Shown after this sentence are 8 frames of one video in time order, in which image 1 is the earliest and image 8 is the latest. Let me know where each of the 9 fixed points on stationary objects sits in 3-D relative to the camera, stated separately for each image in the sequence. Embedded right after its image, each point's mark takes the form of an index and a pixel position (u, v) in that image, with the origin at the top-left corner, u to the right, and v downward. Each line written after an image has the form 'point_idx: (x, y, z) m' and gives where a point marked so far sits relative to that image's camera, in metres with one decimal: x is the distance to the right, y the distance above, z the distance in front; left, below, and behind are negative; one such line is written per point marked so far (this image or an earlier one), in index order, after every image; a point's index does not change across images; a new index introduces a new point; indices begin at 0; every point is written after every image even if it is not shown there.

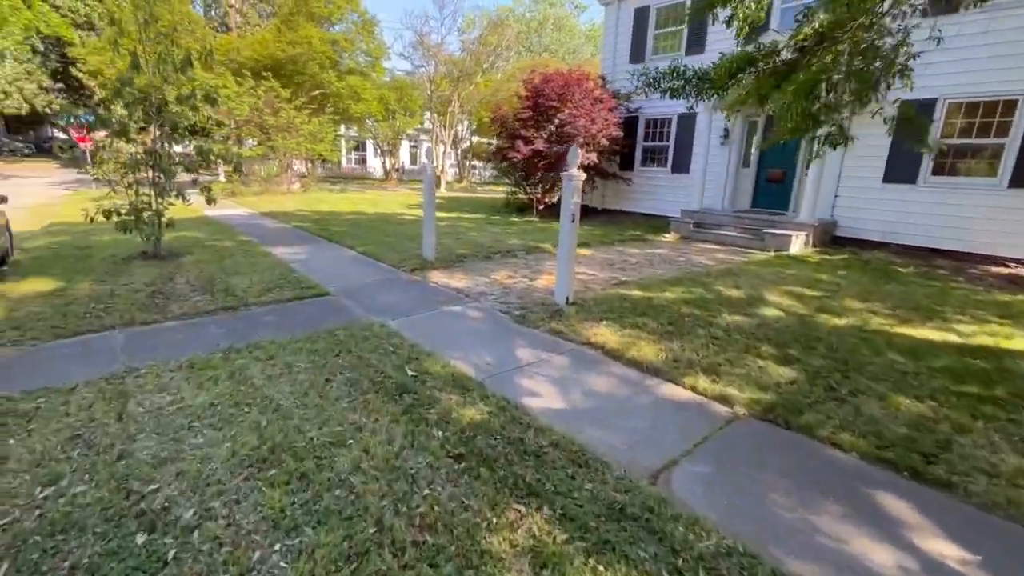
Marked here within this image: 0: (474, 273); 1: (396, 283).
0: (-0.5, +0.2, +5.9) m
1: (-1.3, 0.0, +5.4) m
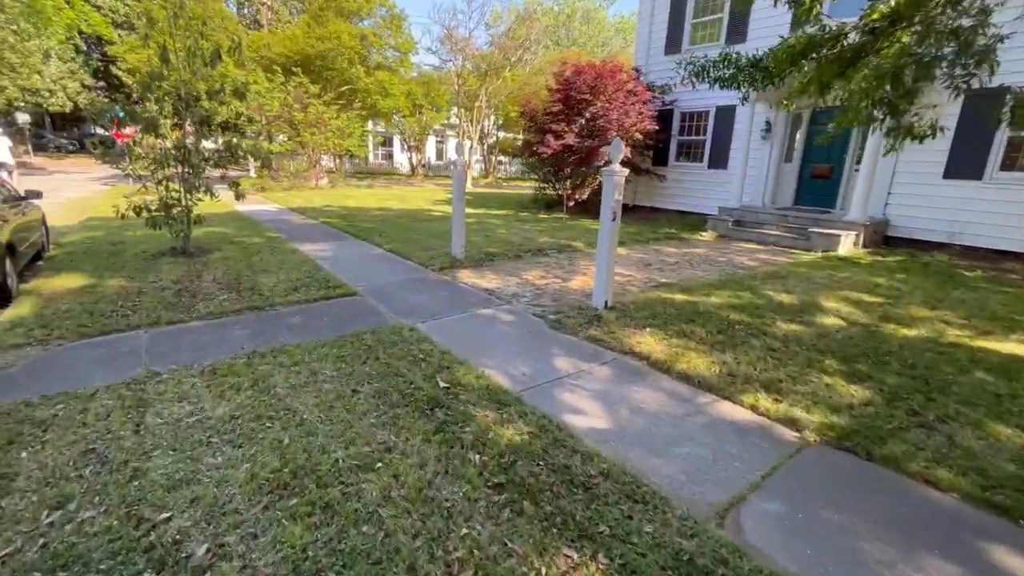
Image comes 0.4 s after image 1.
0: (-0.1, +0.2, +5.7) m
1: (-0.9, 0.0, +5.2) m
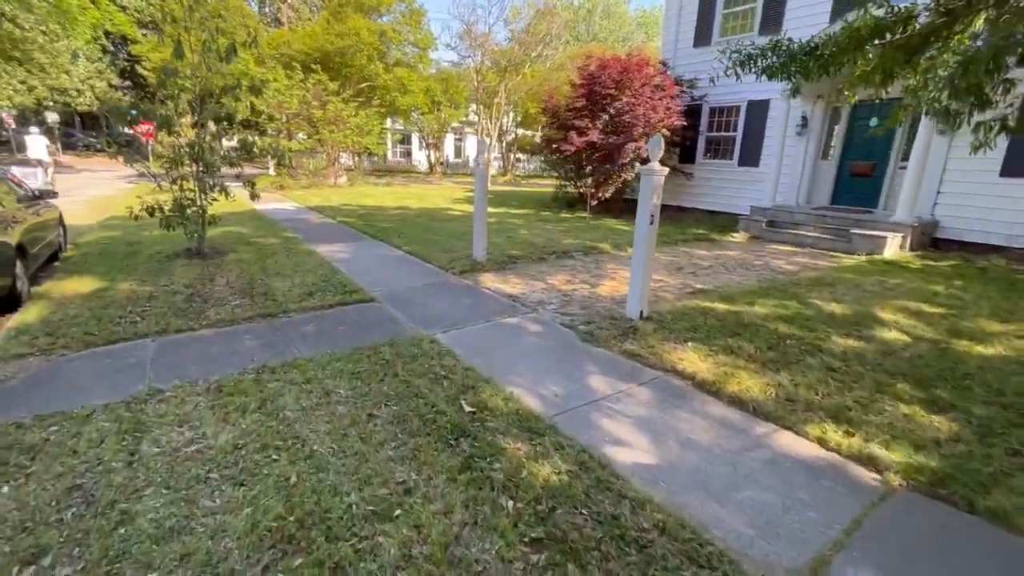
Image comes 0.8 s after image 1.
0: (+0.2, +0.1, +5.4) m
1: (-0.7, 0.0, +4.9) m
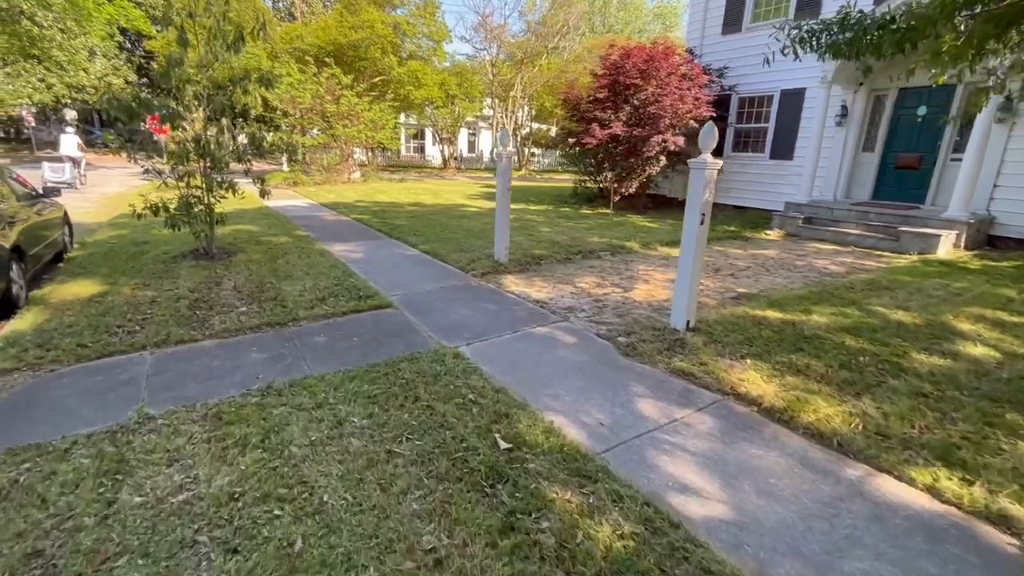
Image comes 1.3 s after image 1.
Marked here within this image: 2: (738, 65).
0: (+0.5, +0.1, +5.0) m
1: (-0.4, 0.0, +4.6) m
2: (+4.7, +4.6, +9.9) m
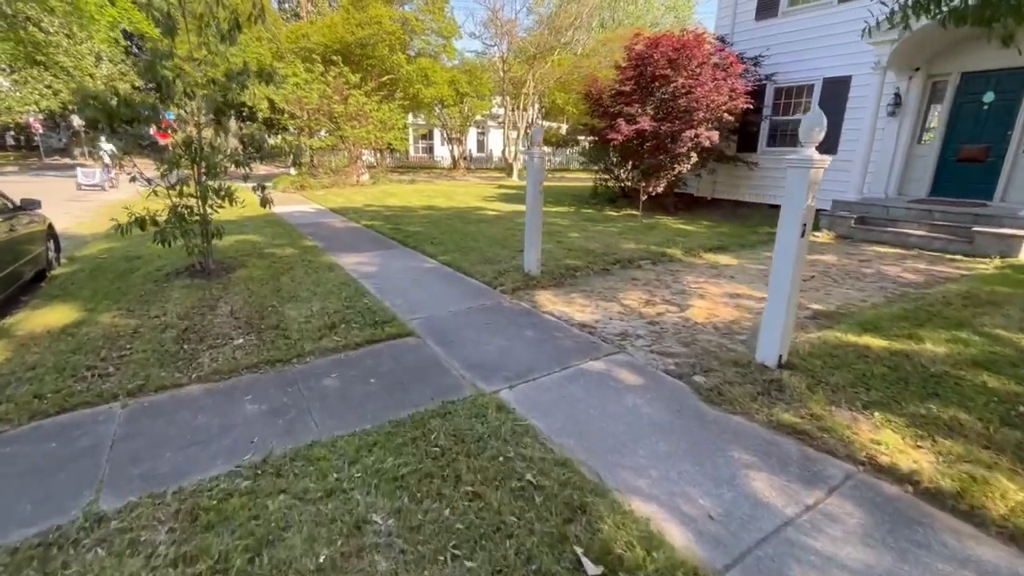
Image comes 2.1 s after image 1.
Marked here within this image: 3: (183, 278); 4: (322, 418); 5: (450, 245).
0: (+0.8, -0.1, +4.3) m
1: (-0.1, -0.2, +3.9) m
2: (+5.1, +4.5, +9.2) m
3: (-3.2, +0.1, +4.7) m
4: (-1.0, -0.7, +2.5) m
5: (-0.8, +0.6, +6.4) m
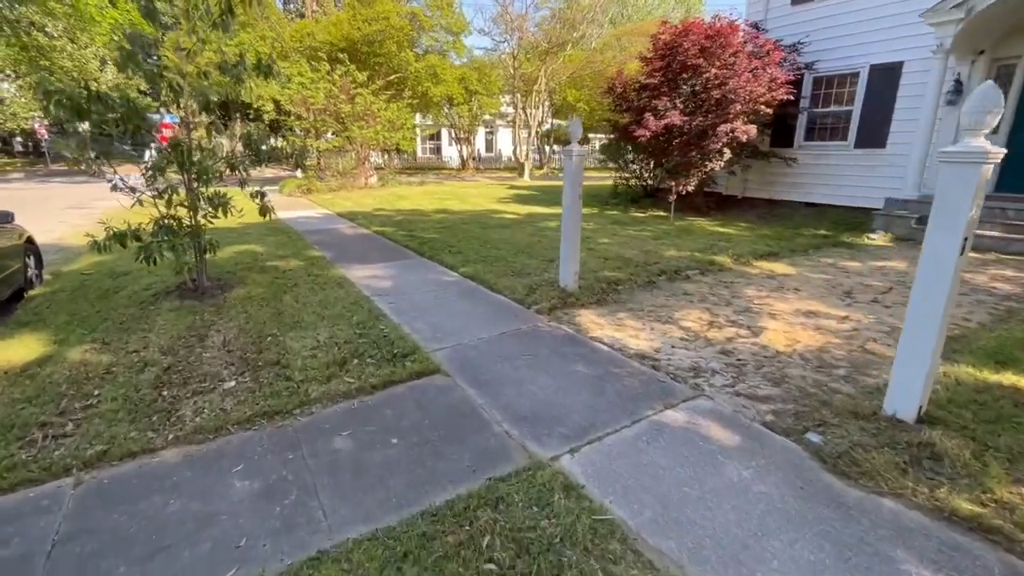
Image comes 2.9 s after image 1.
0: (+1.1, -0.3, +3.7) m
1: (+0.2, -0.4, +3.3) m
2: (+5.4, +4.4, +8.5) m
3: (-2.9, -0.1, +4.1) m
4: (-0.7, -0.8, +1.9) m
5: (-0.5, +0.4, +5.8) m
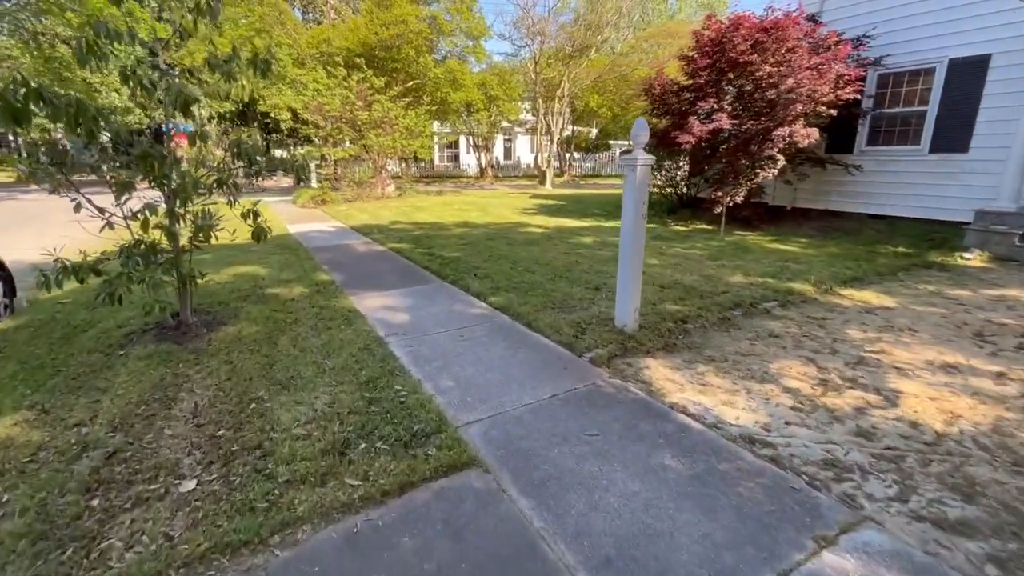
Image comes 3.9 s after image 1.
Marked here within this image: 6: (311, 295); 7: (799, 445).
0: (+1.4, -0.5, +2.9) m
1: (+0.5, -0.7, +2.5) m
2: (+5.9, +4.1, +7.6) m
3: (-2.6, -0.4, +3.4) m
4: (-0.5, -1.1, +1.1) m
5: (-0.1, +0.1, +5.0) m
6: (-1.9, -0.1, +4.6) m
7: (+1.4, -0.7, +2.2) m
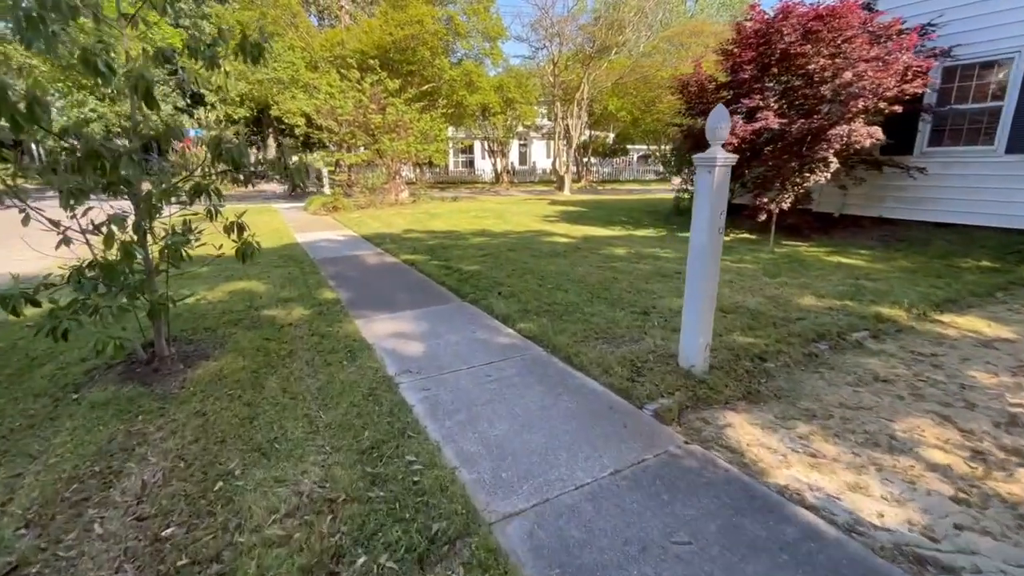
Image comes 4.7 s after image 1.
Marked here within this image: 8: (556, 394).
0: (+1.6, -0.7, +2.1) m
1: (+0.7, -0.8, +1.8) m
2: (+6.2, +3.8, +6.8) m
3: (-2.4, -0.5, +2.8) m
4: (-0.3, -1.2, +0.4) m
5: (+0.1, -0.1, +4.3) m
6: (-1.6, -0.3, +4.0) m
7: (+1.6, -0.9, +1.5) m
8: (+0.3, -0.6, +2.7) m
